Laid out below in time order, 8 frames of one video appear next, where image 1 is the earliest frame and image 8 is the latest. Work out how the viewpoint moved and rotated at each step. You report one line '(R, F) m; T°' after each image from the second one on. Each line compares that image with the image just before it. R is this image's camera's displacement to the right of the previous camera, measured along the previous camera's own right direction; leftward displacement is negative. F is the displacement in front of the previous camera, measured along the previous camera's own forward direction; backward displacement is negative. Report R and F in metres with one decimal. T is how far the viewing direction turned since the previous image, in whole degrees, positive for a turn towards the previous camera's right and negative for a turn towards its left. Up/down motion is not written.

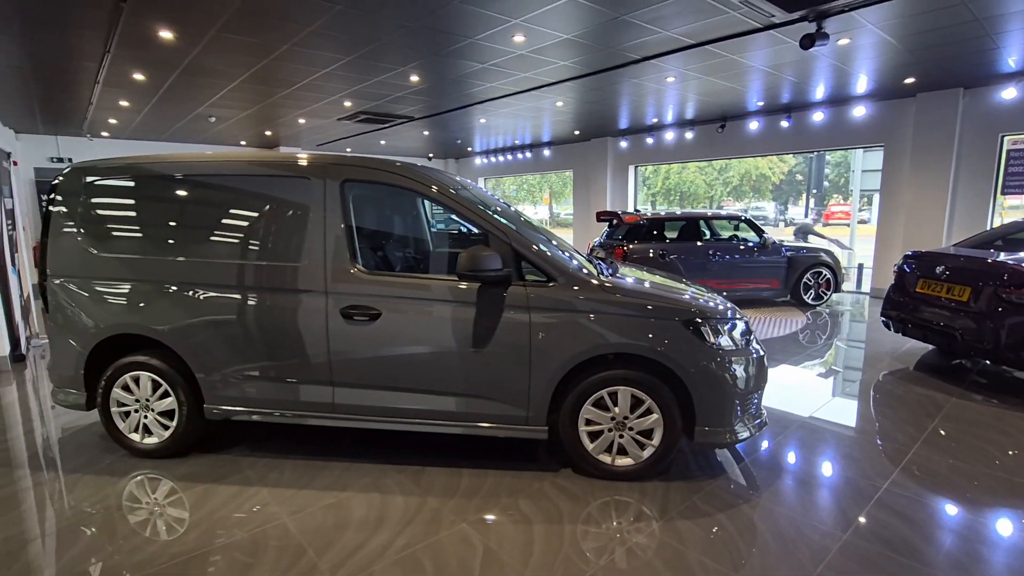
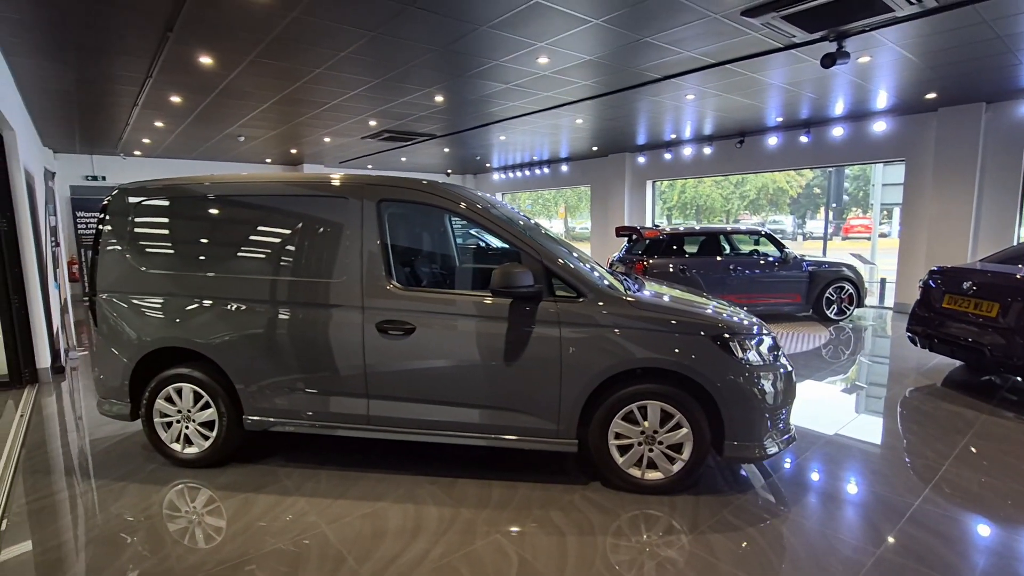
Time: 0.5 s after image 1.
(-0.1, -0.1) m; -2°
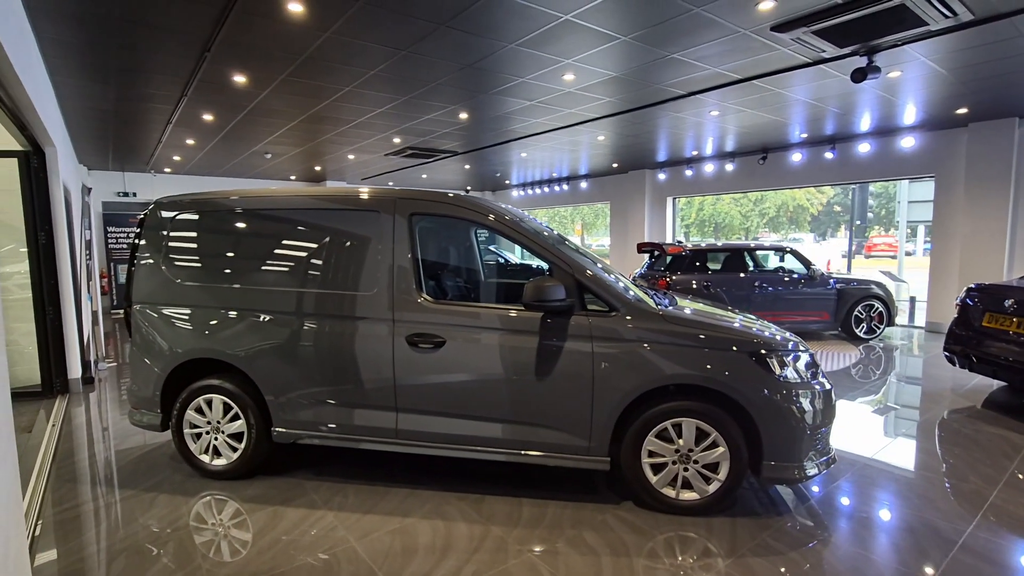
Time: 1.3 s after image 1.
(-0.1, 0.0) m; -2°
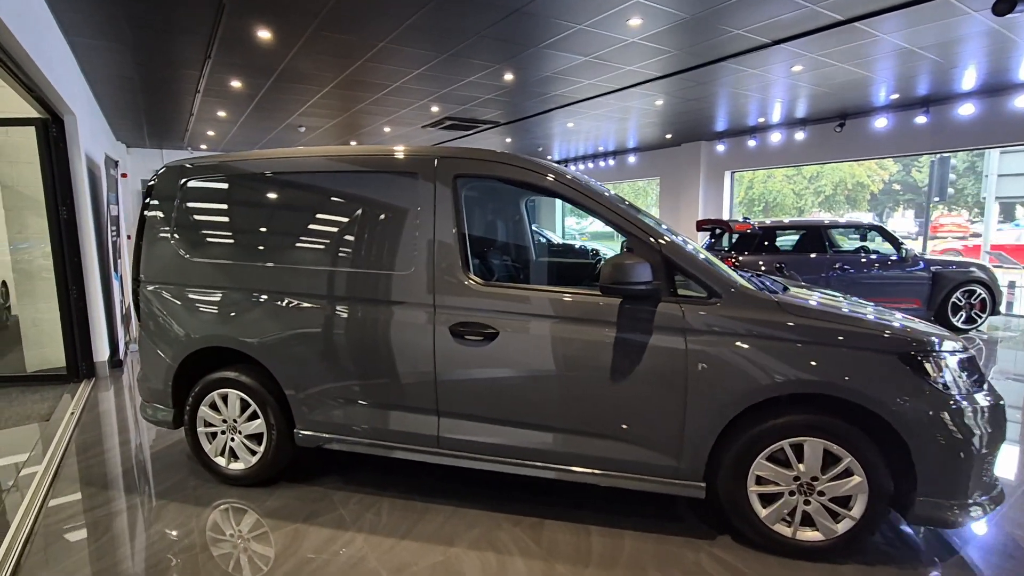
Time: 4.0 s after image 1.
(-0.1, +0.5) m; -4°
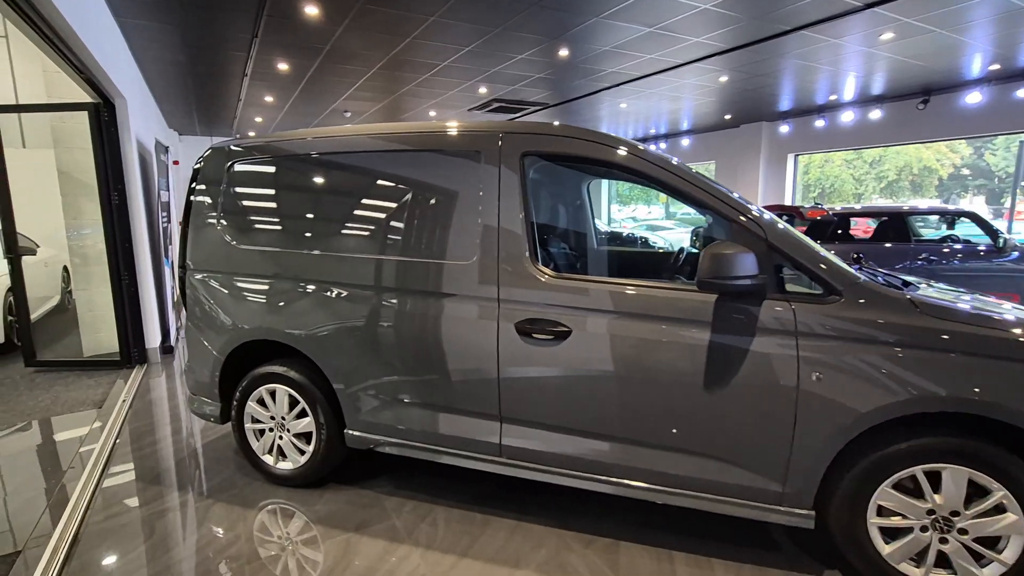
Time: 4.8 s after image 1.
(-0.1, +0.2) m; -4°
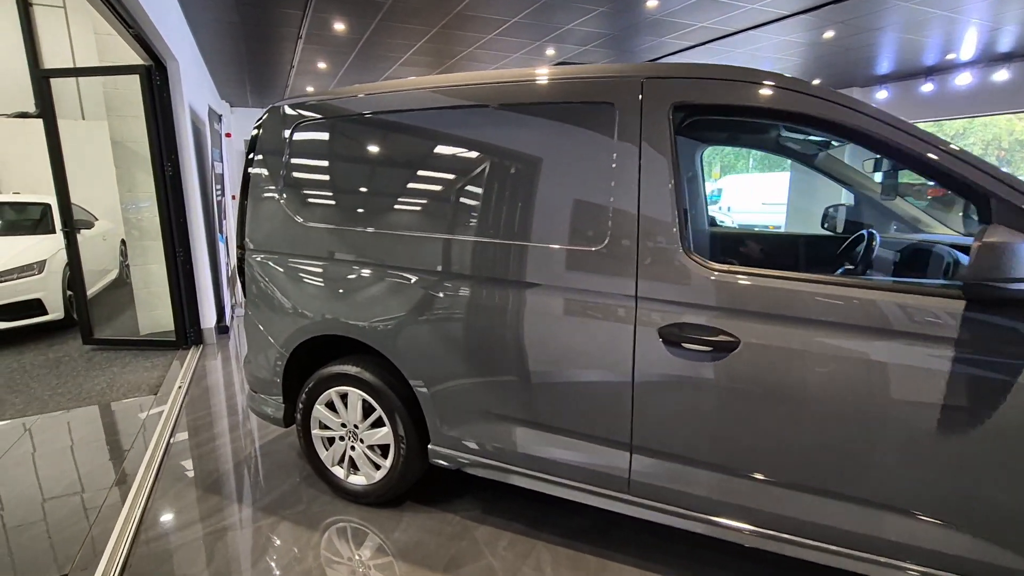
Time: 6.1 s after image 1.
(-0.3, +0.4) m; -4°
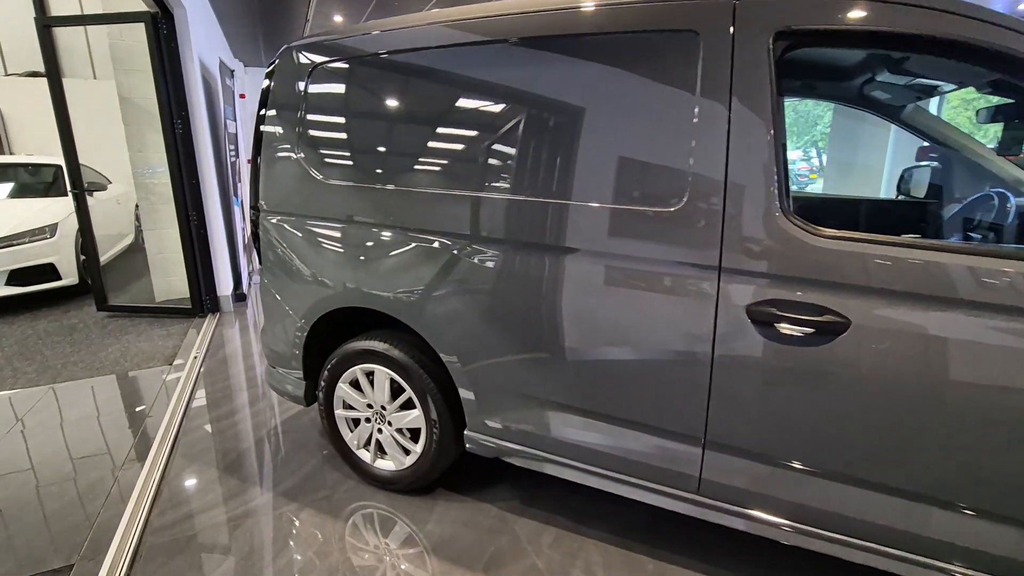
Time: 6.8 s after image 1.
(-0.1, +0.2) m; -2°
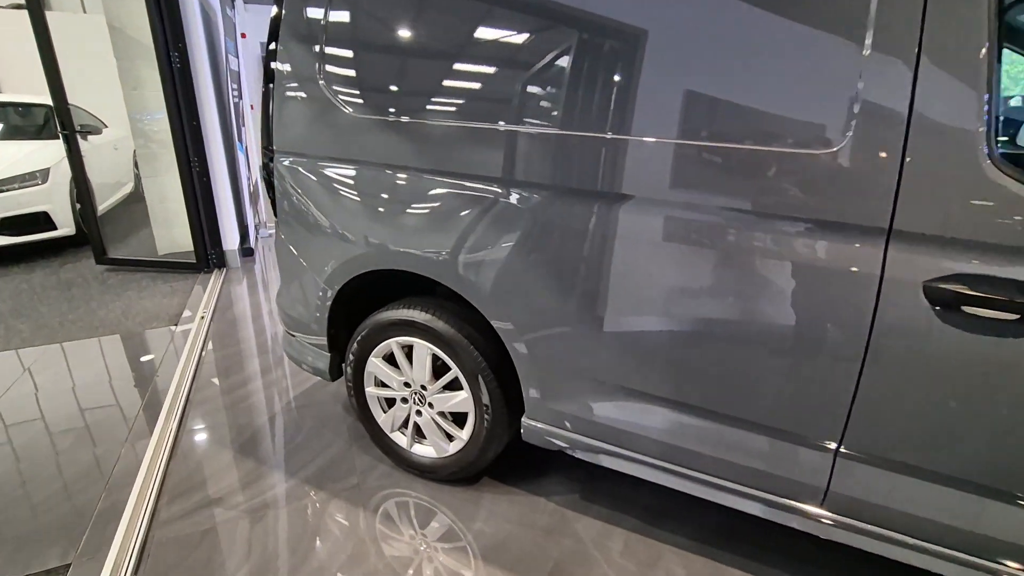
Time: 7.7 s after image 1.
(-0.2, +0.3) m; 0°
